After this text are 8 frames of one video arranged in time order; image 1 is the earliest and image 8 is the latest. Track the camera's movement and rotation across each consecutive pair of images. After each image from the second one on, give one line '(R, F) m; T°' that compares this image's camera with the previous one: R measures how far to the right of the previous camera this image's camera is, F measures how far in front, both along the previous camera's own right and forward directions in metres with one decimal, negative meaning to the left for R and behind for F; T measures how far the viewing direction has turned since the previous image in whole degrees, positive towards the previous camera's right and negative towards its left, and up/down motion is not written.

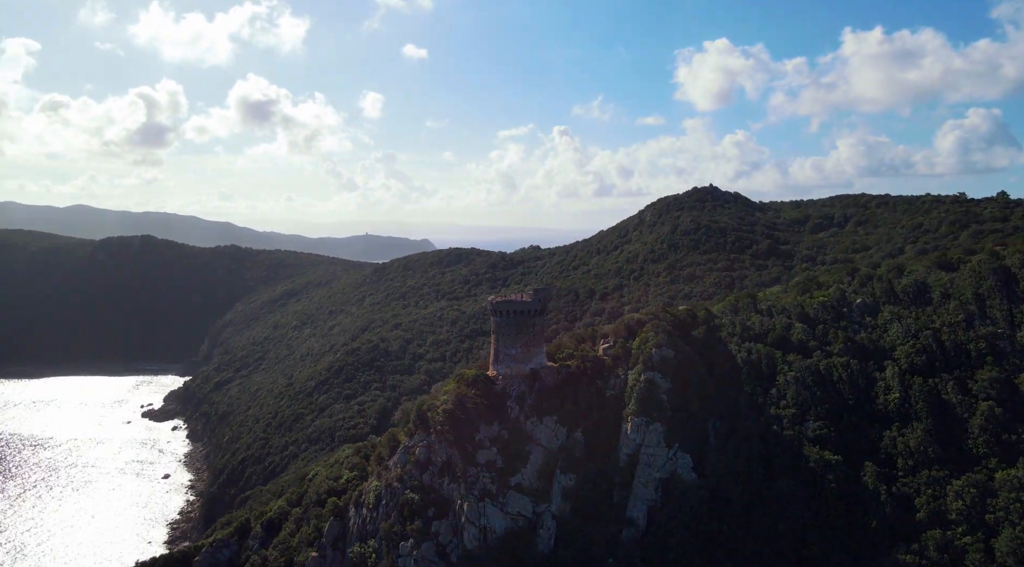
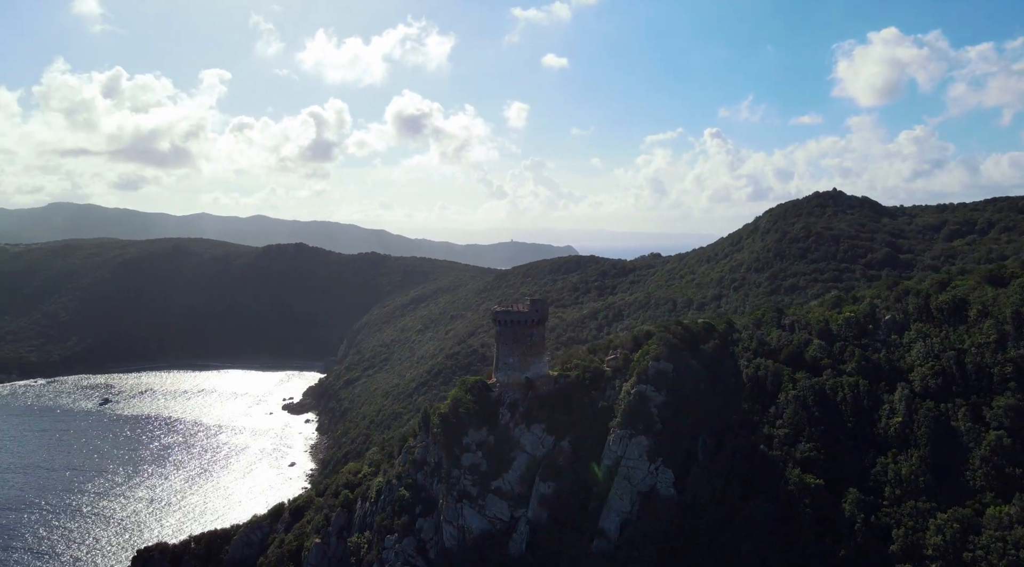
(+6.3, -0.5) m; -13°
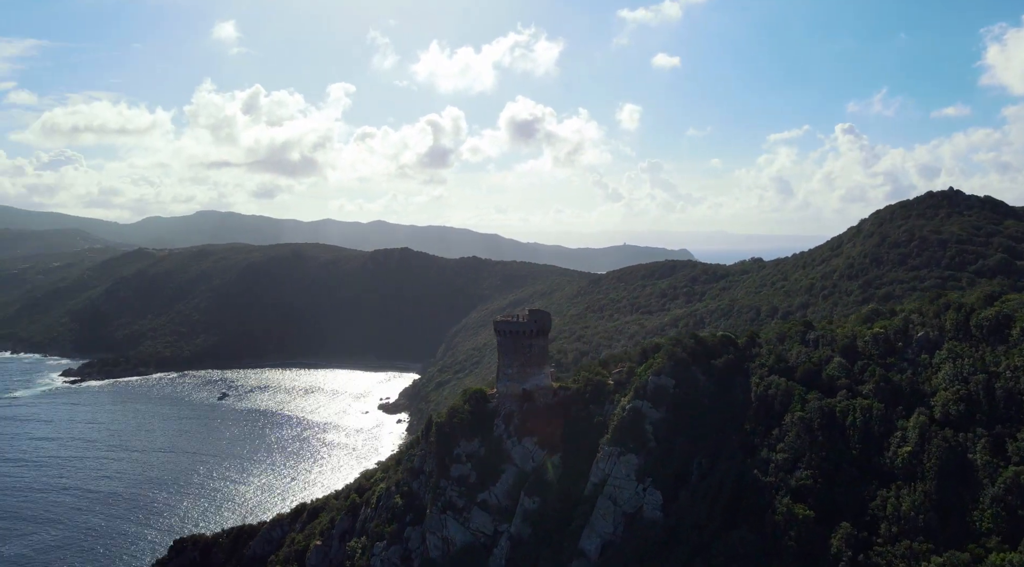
(+4.9, +0.8) m; -10°
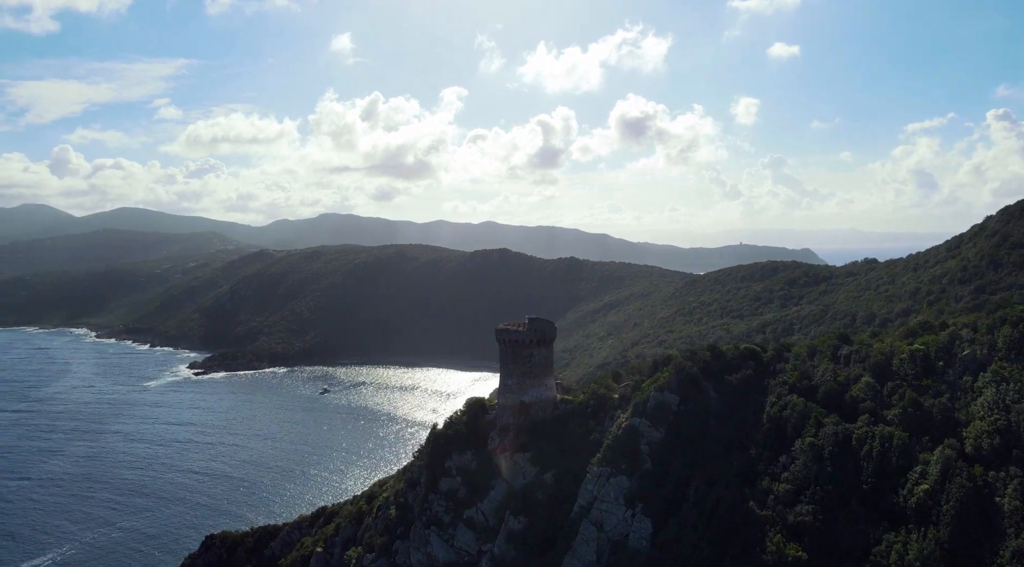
(+4.5, +1.7) m; -10°
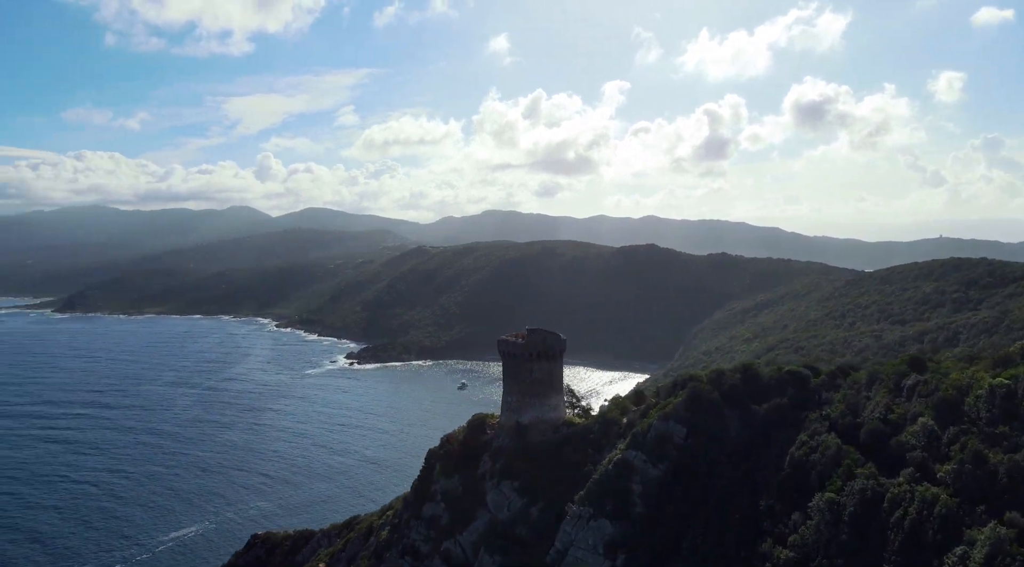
(+5.6, +3.8) m; -14°
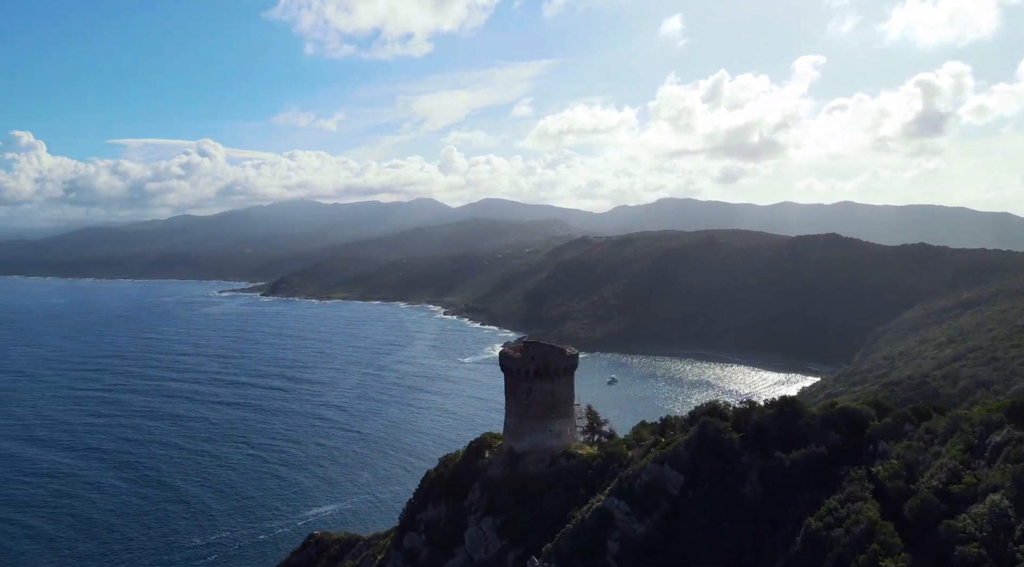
(+5.0, +4.0) m; -15°
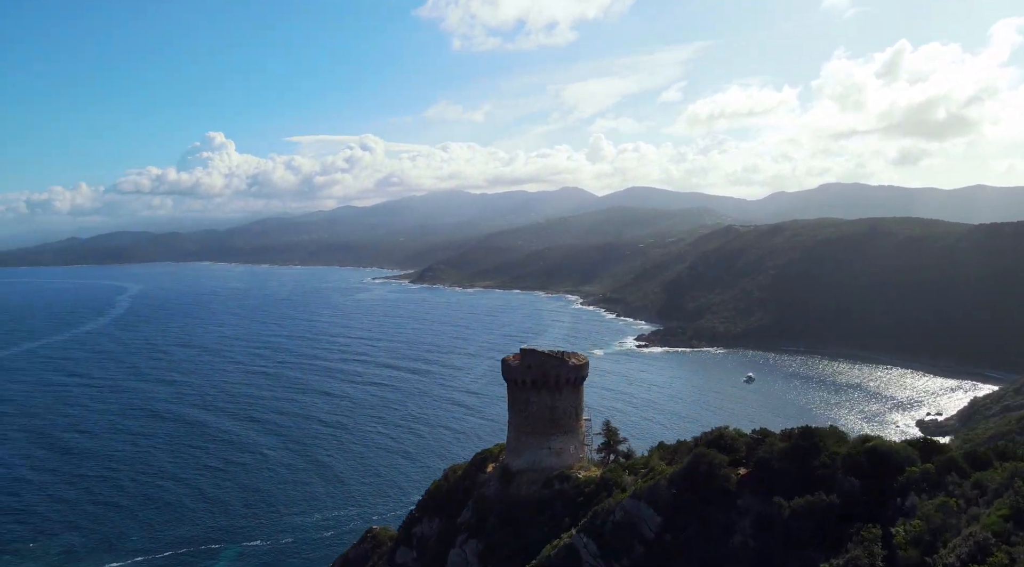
(+3.6, +2.3) m; -12°
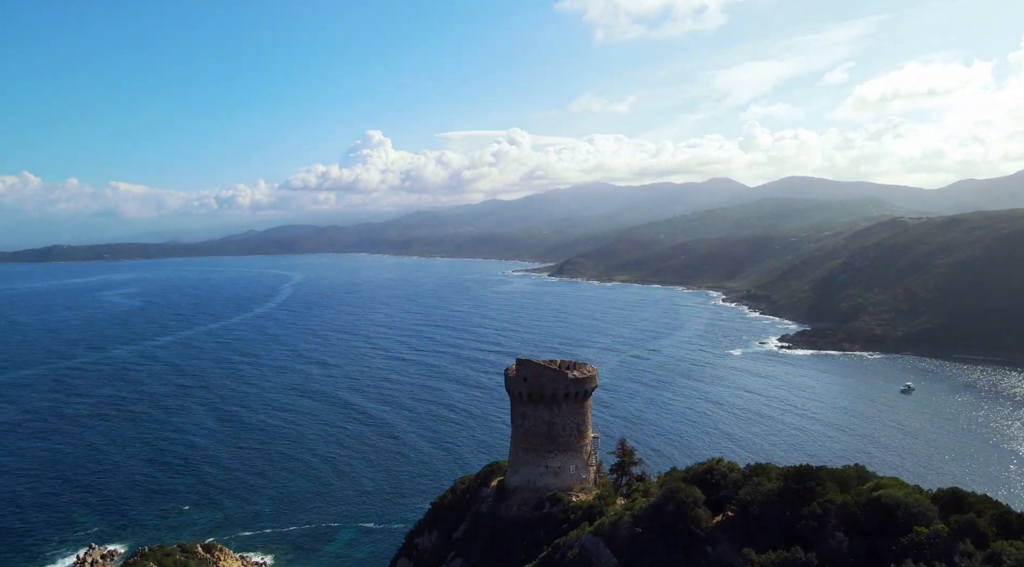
(+3.2, +1.7) m; -12°
